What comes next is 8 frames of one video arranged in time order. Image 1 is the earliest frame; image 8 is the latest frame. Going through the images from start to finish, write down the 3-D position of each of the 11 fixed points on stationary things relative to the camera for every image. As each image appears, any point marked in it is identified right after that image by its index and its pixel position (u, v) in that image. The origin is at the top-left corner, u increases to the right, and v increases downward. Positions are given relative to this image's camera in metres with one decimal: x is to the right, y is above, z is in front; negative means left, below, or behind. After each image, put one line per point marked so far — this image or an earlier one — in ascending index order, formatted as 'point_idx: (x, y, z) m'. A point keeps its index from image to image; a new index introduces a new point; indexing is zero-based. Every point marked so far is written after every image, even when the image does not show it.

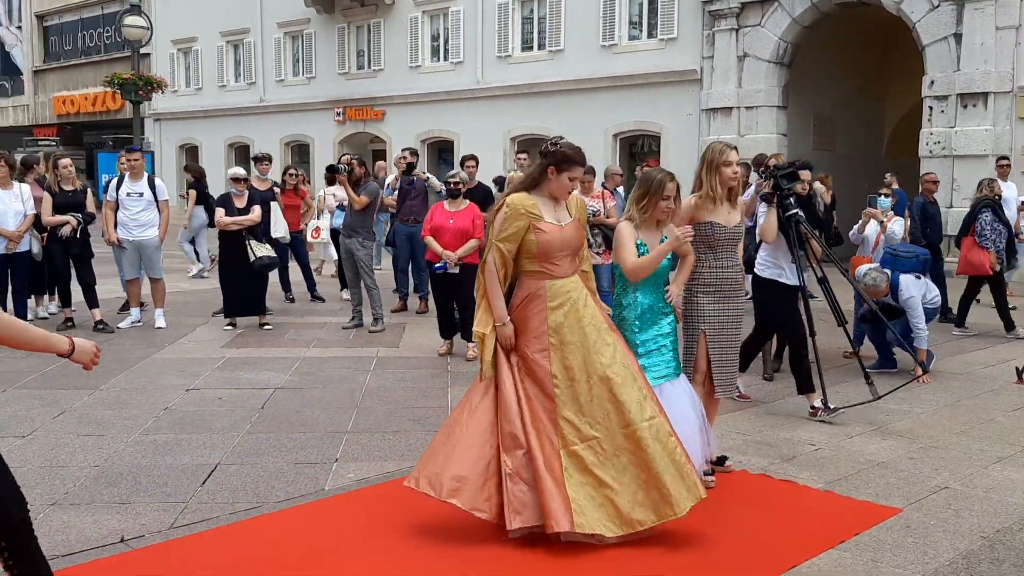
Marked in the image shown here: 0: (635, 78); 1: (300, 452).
0: (+2.4, +4.1, +18.9) m
1: (-1.2, -0.9, +5.2) m
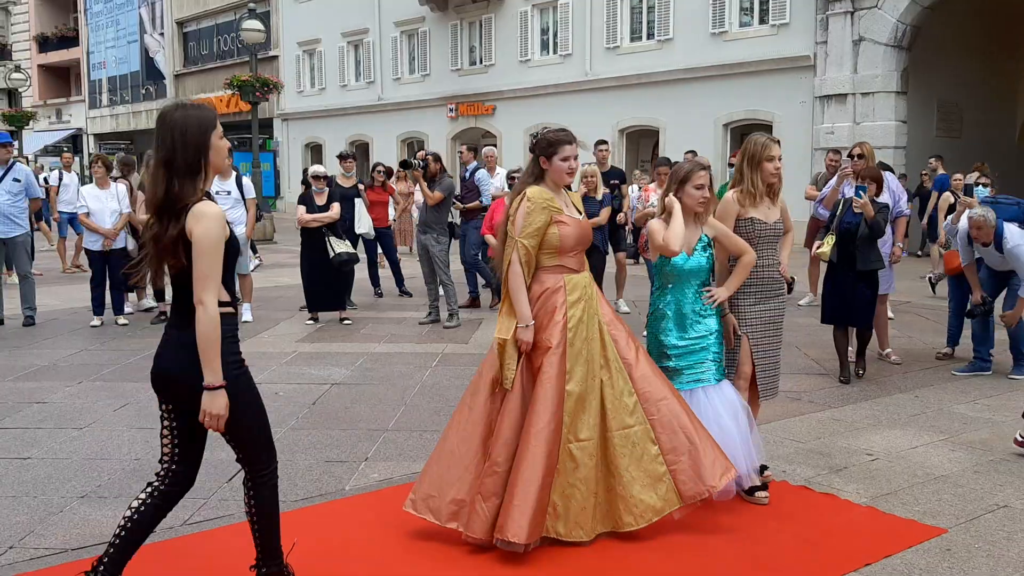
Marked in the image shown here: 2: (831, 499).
0: (+4.4, +4.2, +18.3) m
1: (-1.0, -0.9, +5.2) m
2: (+1.5, -1.0, +4.4) m
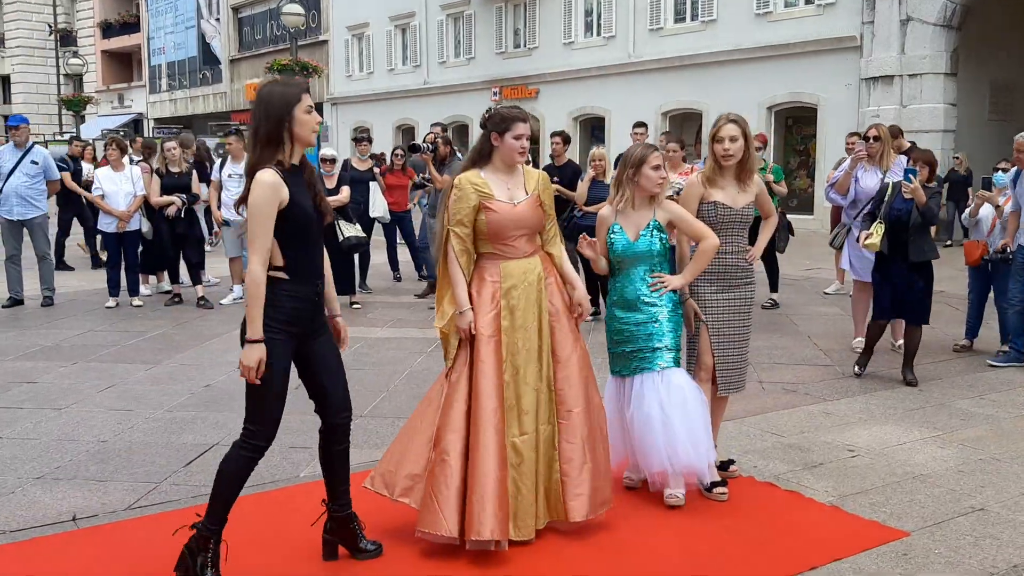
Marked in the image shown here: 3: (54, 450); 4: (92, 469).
0: (+5.1, +4.4, +17.8) m
1: (-1.1, -0.8, +5.2) m
2: (+1.2, -0.9, +4.2) m
3: (-2.3, -0.8, +4.9) m
4: (-2.0, -0.9, +4.6) m
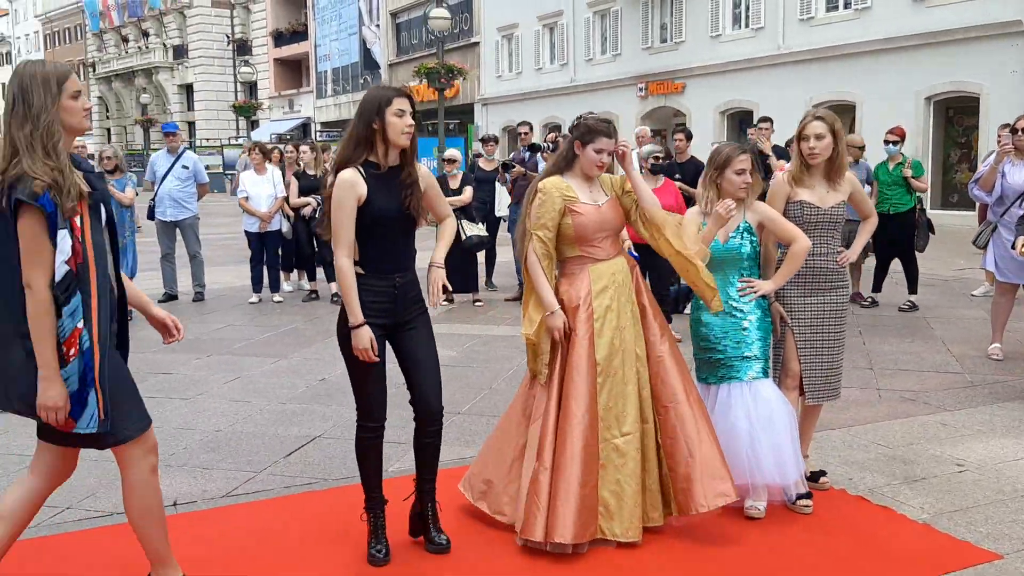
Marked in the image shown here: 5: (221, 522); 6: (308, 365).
0: (+7.6, +4.4, +16.7) m
1: (-0.6, -0.8, +5.3) m
2: (+1.6, -0.9, +4.0) m
3: (-1.8, -0.8, +5.3) m
4: (-1.6, -0.9, +4.9) m
5: (-1.2, -1.0, +4.1) m
6: (-1.5, -0.6, +7.0) m
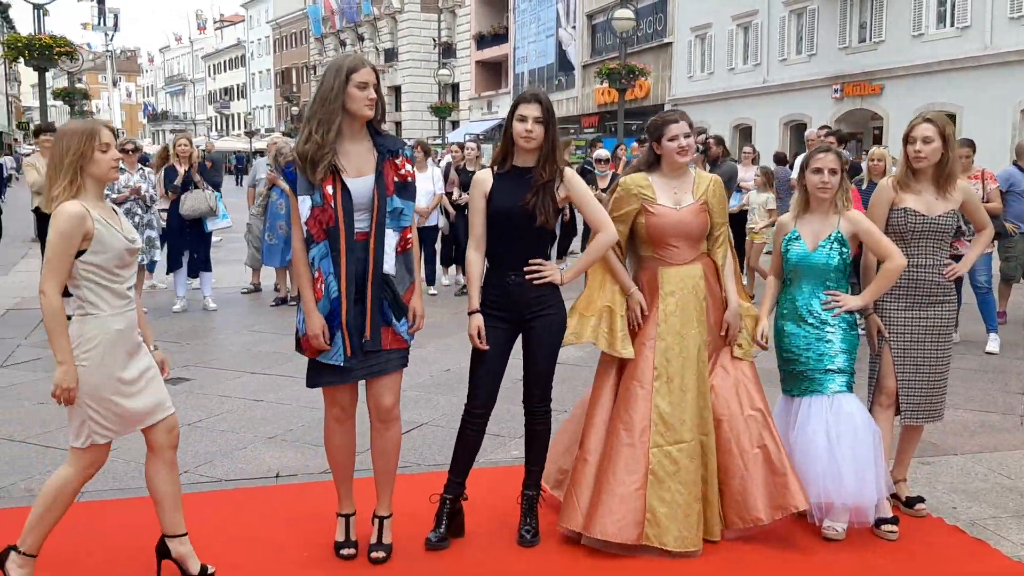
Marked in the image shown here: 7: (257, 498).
0: (+10.5, +4.0, +14.9) m
1: (0.0, -0.8, +5.5) m
2: (+1.8, -1.0, +3.7) m
3: (-1.3, -0.7, +5.6) m
4: (-1.1, -0.8, +5.2) m
5: (-0.9, -0.9, +4.4) m
6: (-0.6, -0.5, +7.2) m
7: (-1.1, -0.9, +4.3) m
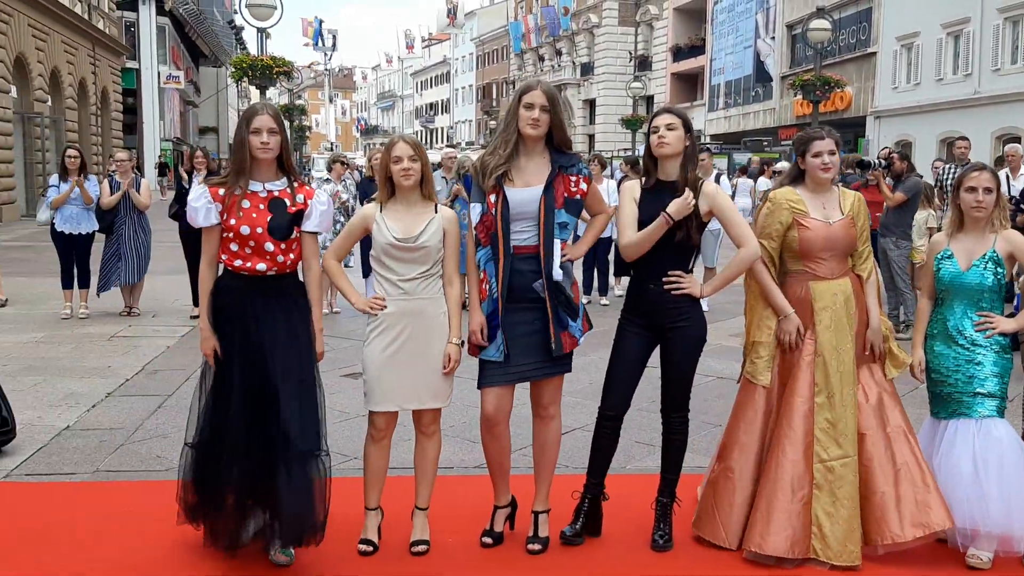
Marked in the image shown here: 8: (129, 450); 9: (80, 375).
0: (+13.2, +3.5, +12.8) m
1: (+0.8, -0.8, +5.6) m
2: (+2.3, -1.1, +3.5) m
3: (-0.3, -0.8, +6.0) m
4: (-0.2, -0.8, +5.6) m
5: (-0.2, -1.0, +4.7) m
6: (+0.7, -0.6, +7.4) m
7: (-0.5, -1.0, +4.7) m
8: (-2.0, -0.8, +5.0) m
9: (-3.0, -0.6, +6.7) m
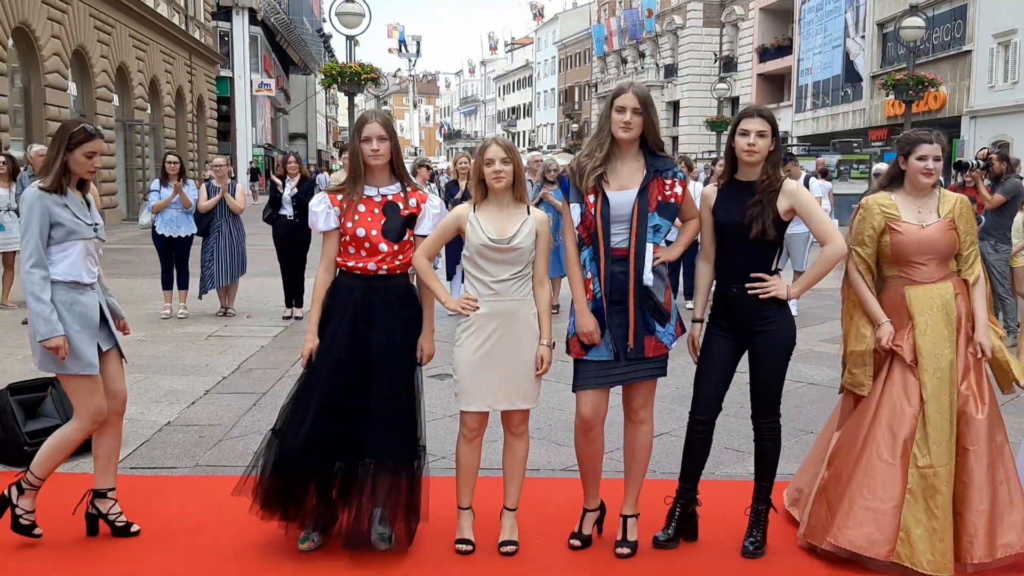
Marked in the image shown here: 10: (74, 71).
0: (+14.3, +3.4, +11.7) m
1: (+1.3, -0.9, +5.5) m
2: (+2.6, -1.1, +3.3) m
3: (+0.2, -0.8, +6.0) m
4: (+0.3, -0.9, +5.6) m
5: (+0.2, -1.0, +4.7) m
6: (+1.3, -0.6, +7.3) m
7: (-0.1, -1.0, +4.7) m
8: (-1.5, -0.8, +5.2) m
9: (-2.4, -0.6, +6.9) m
10: (-8.8, +4.4, +19.6) m
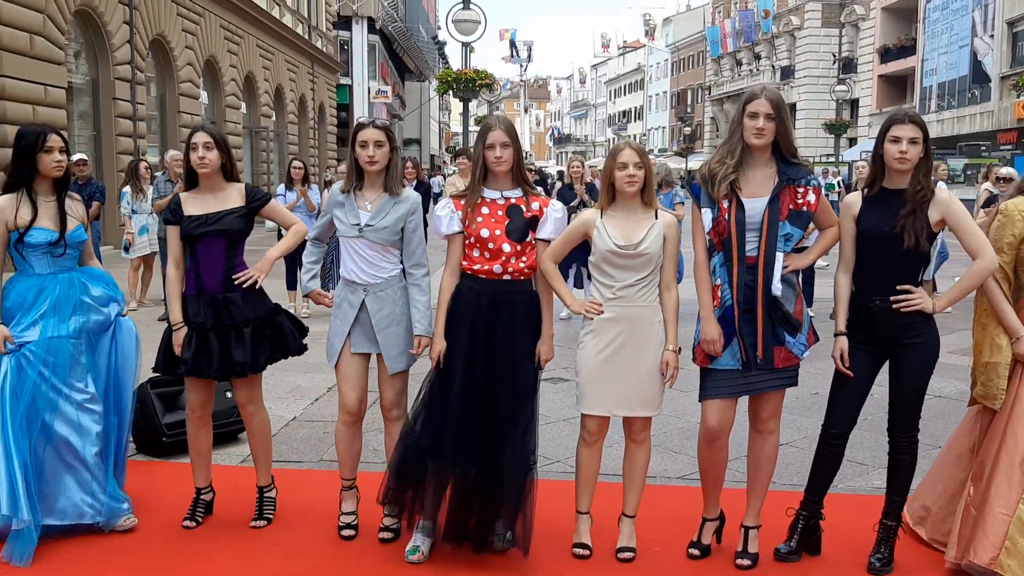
0: (+15.6, +3.1, +10.1) m
1: (+2.0, -0.9, +5.3) m
2: (+3.0, -1.2, +3.0) m
3: (+0.9, -0.8, +5.9) m
4: (+0.9, -0.9, +5.5) m
5: (+0.8, -1.0, +4.6) m
6: (+2.2, -0.7, +7.2) m
7: (+0.5, -1.0, +4.7) m
8: (-0.9, -0.9, +5.3) m
9: (-1.6, -0.6, +7.2) m
10: (-6.5, +4.4, +20.4) m
